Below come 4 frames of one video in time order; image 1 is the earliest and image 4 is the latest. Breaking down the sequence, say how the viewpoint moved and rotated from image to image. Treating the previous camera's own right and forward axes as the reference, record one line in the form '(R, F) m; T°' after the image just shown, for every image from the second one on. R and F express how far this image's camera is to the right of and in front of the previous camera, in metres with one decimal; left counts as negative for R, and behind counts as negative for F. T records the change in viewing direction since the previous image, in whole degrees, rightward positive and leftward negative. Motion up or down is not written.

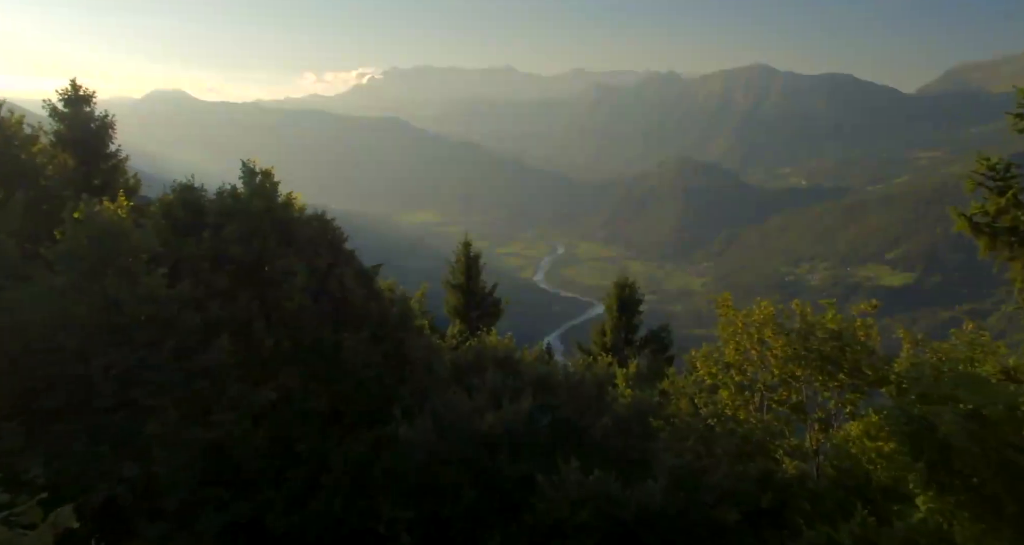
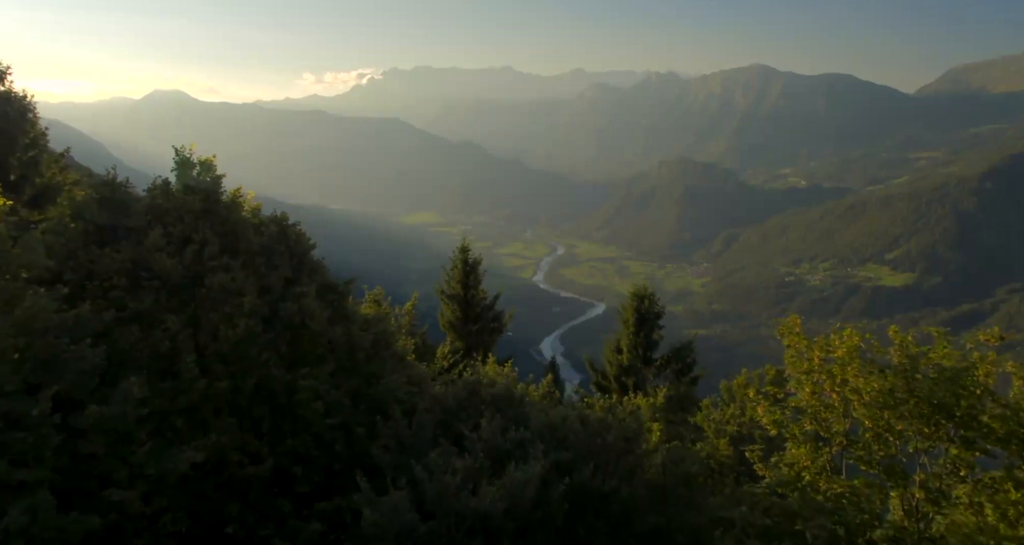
(-0.1, +3.7) m; 0°
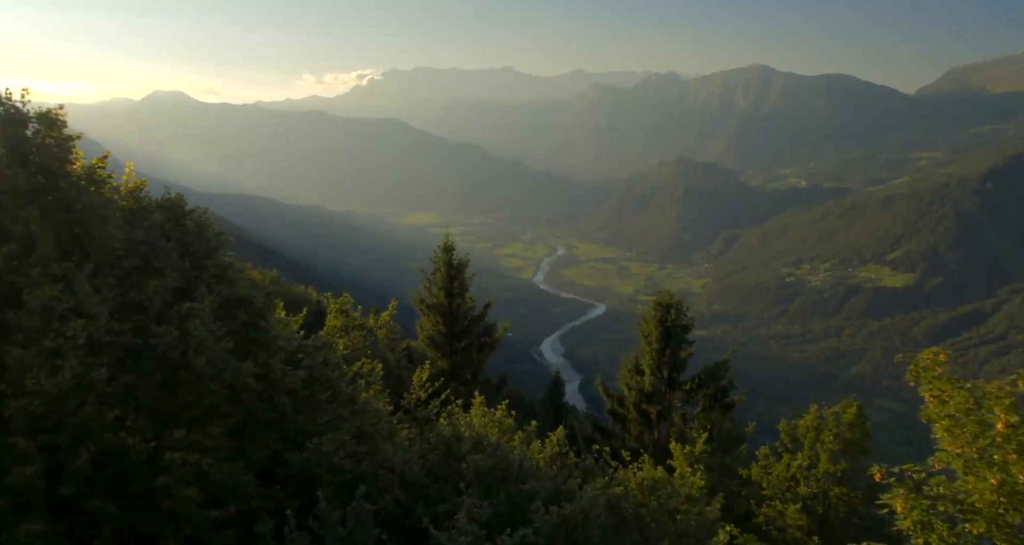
(+0.1, +4.7) m; 0°
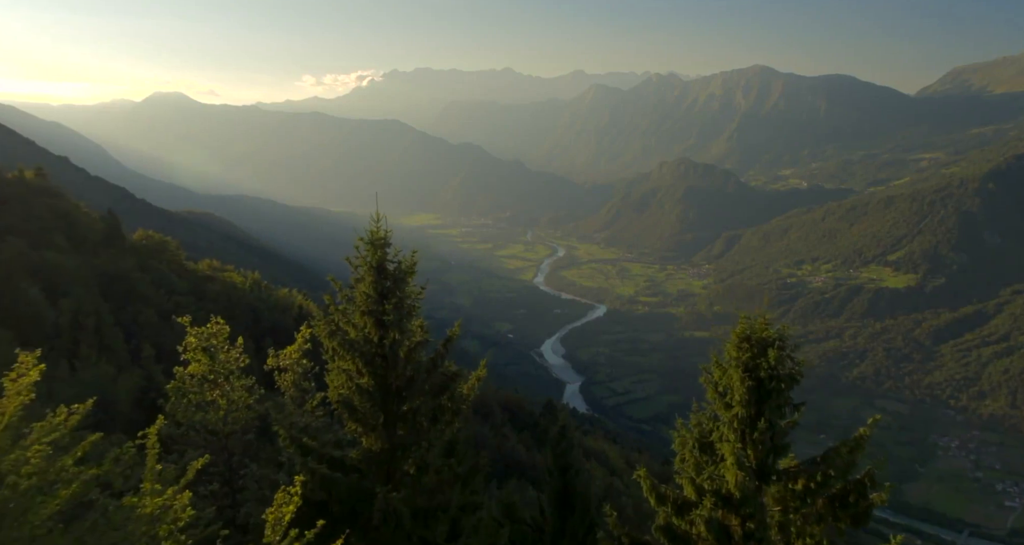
(+0.2, +8.4) m; 0°
